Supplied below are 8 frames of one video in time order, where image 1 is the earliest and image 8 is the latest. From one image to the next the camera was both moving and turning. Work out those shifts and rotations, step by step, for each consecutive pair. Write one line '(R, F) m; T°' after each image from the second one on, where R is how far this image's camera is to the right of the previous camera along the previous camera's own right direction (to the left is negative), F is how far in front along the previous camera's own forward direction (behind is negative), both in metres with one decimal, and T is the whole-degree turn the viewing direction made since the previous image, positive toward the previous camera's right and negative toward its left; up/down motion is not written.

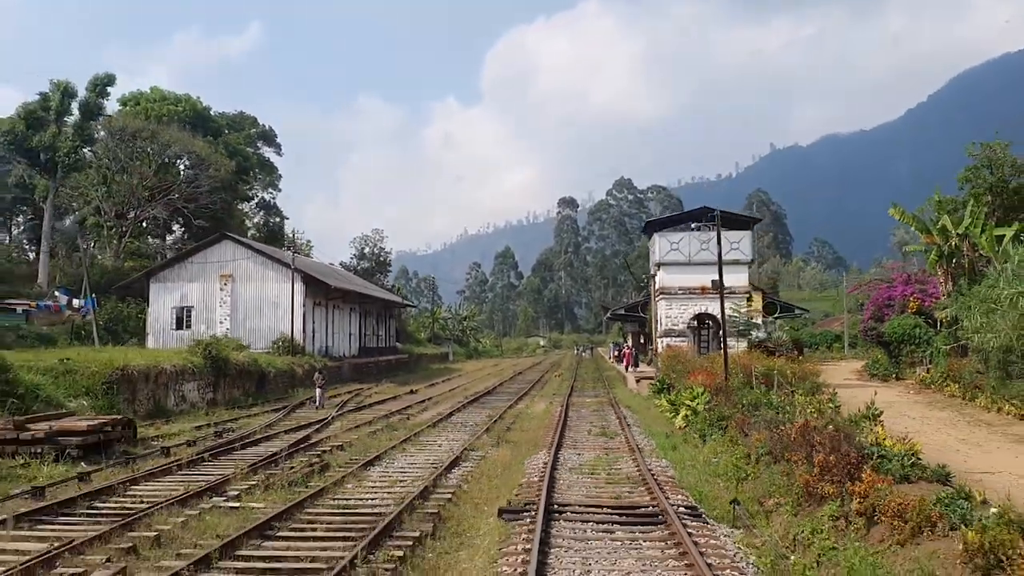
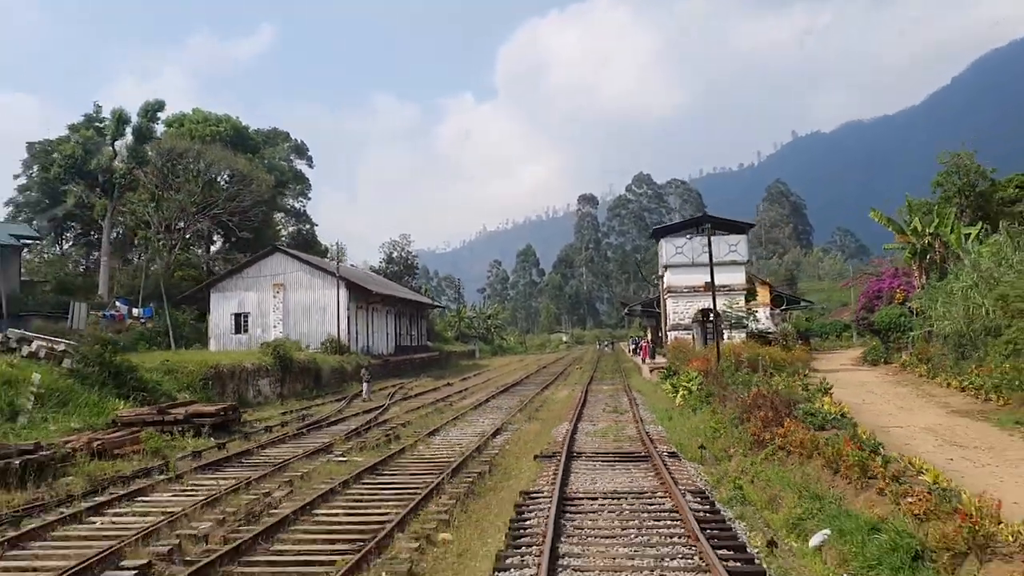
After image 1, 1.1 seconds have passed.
(-0.1, -3.3) m; -1°
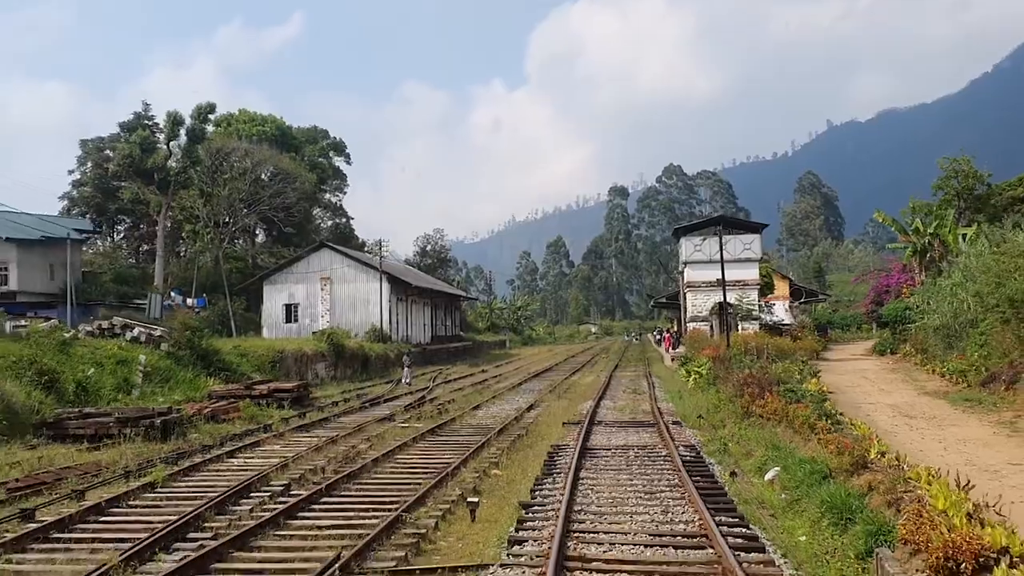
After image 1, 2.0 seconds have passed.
(-0.1, -2.6) m; -2°
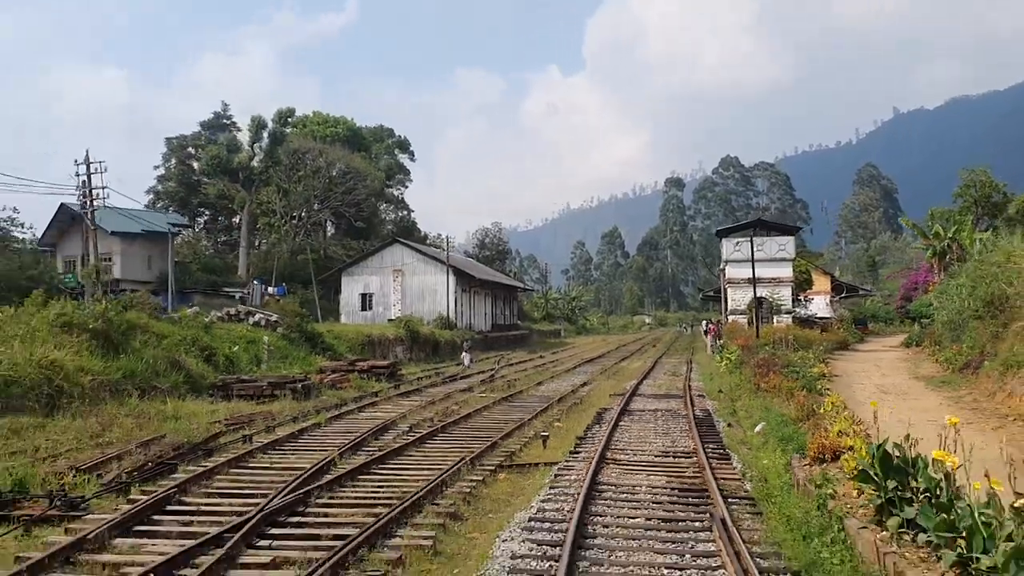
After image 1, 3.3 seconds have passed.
(-0.1, -3.6) m; -3°
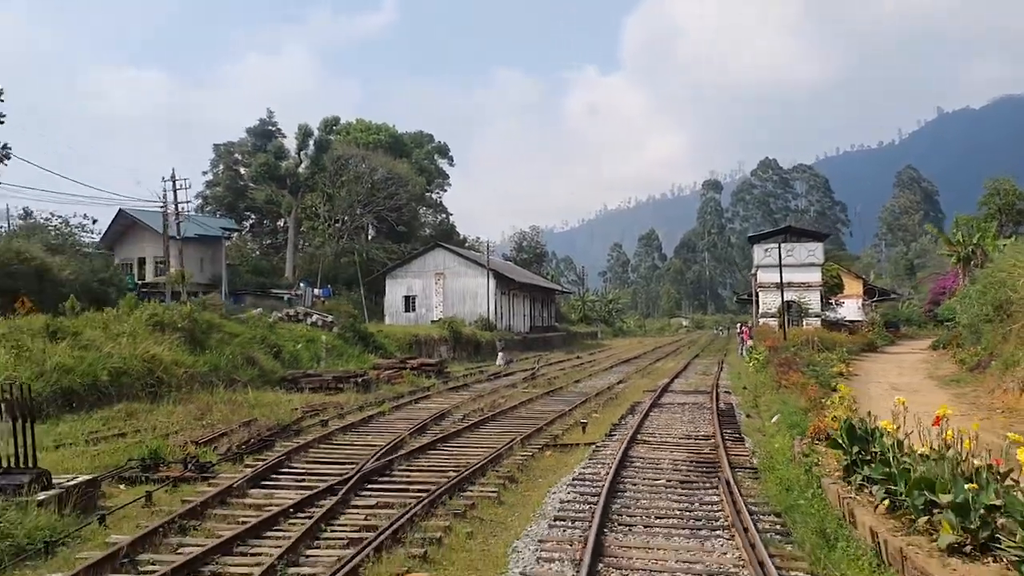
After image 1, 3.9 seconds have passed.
(-0.1, -1.6) m; -2°
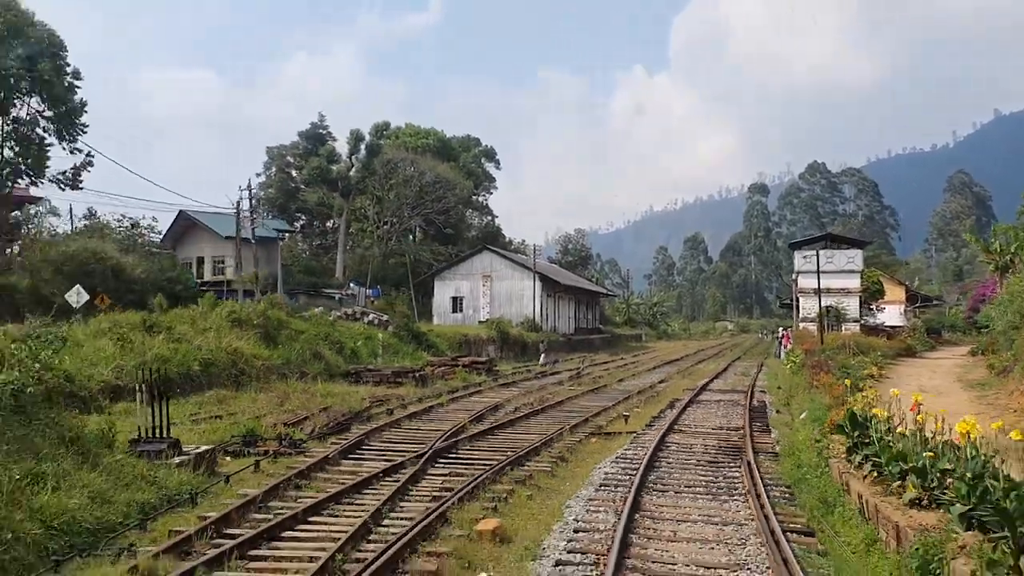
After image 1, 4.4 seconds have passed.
(-0.1, -1.3) m; -2°
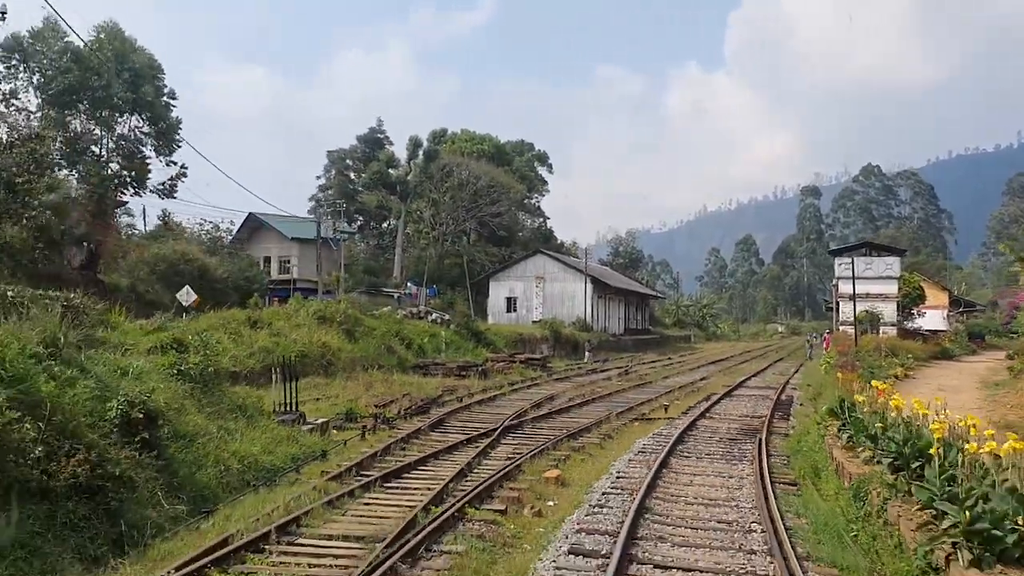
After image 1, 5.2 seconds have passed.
(-0.1, -2.1) m; -3°
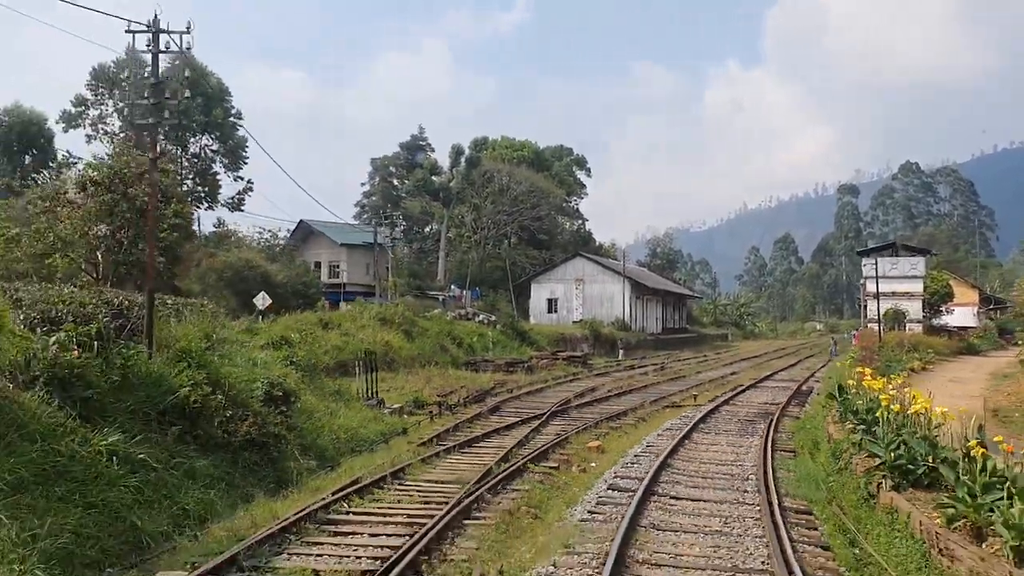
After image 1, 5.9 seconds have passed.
(-0.1, -1.9) m; -2°
